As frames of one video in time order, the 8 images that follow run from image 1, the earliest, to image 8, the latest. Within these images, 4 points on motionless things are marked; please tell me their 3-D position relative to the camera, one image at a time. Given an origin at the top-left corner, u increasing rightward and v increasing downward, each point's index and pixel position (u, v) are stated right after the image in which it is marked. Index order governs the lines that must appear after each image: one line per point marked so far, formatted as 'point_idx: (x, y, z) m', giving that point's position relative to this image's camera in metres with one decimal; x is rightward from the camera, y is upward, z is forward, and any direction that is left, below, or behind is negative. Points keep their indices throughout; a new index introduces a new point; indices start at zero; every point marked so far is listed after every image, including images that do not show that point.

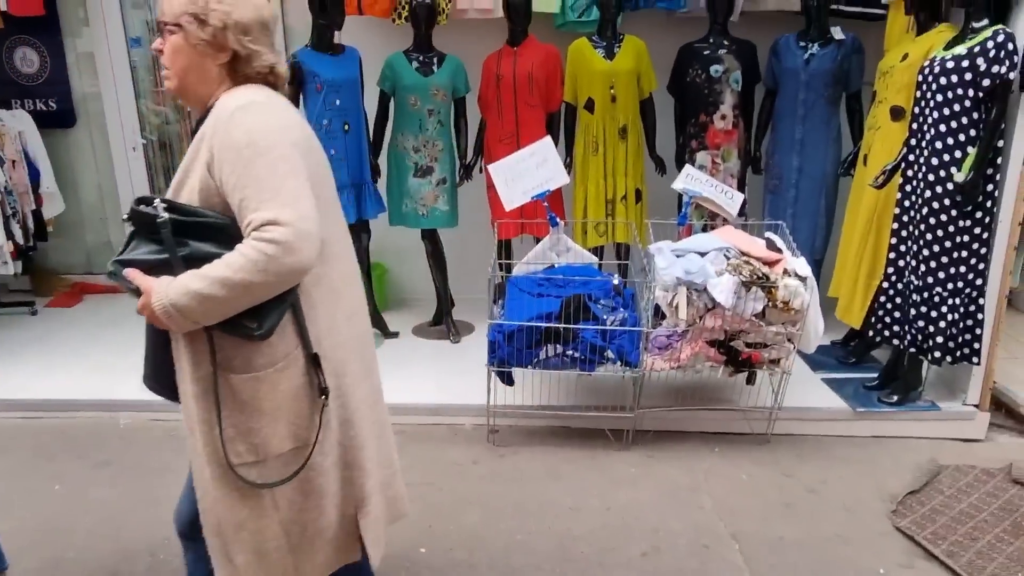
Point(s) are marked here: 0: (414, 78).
0: (-0.4, +0.9, +3.1) m
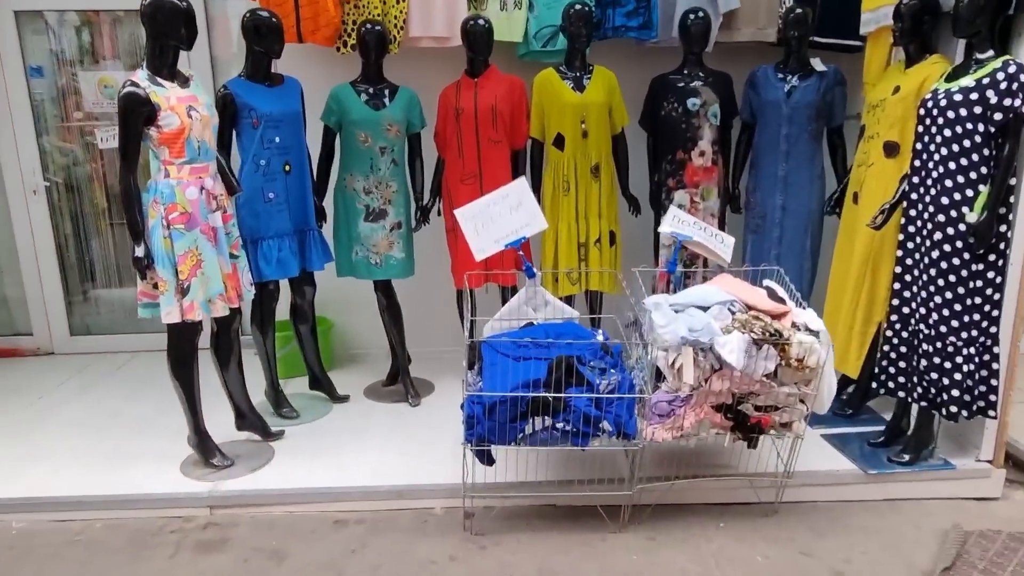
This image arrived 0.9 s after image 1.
0: (-0.6, +0.7, +2.8) m
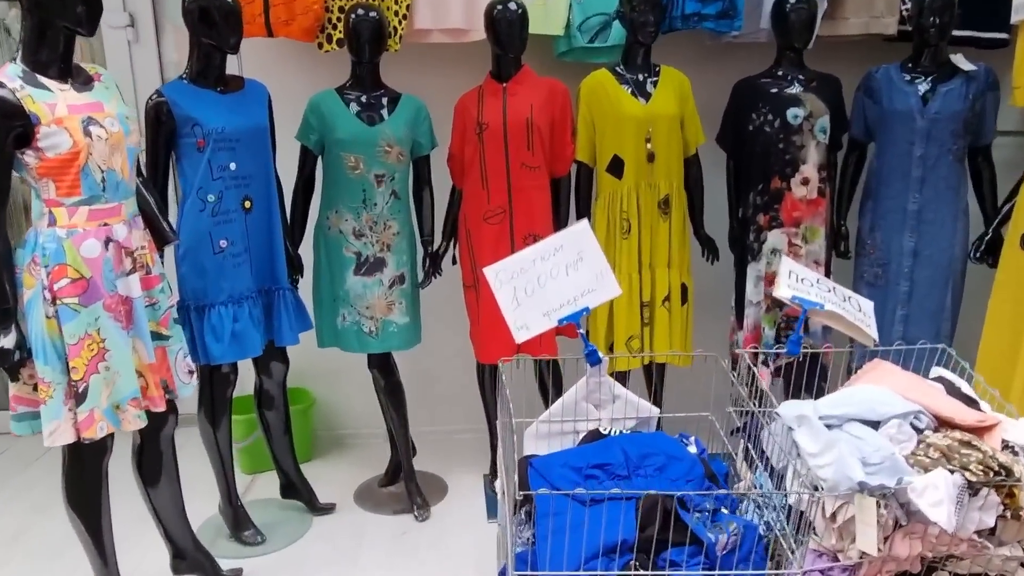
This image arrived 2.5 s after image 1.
0: (-0.4, +0.5, +2.1) m
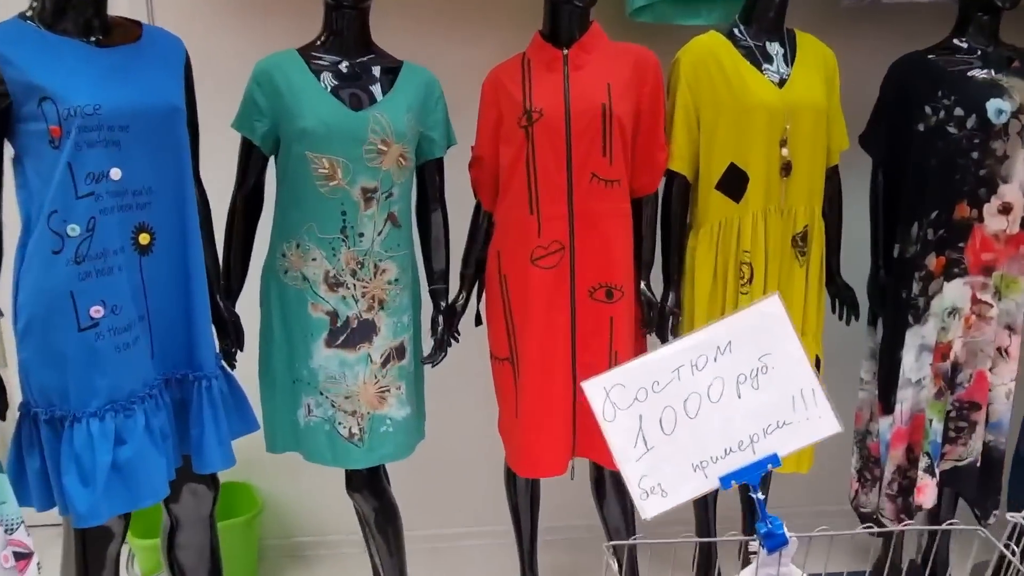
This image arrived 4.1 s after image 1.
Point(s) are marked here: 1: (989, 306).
0: (-0.3, +0.3, +1.3) m
1: (+1.0, 0.0, +1.5) m
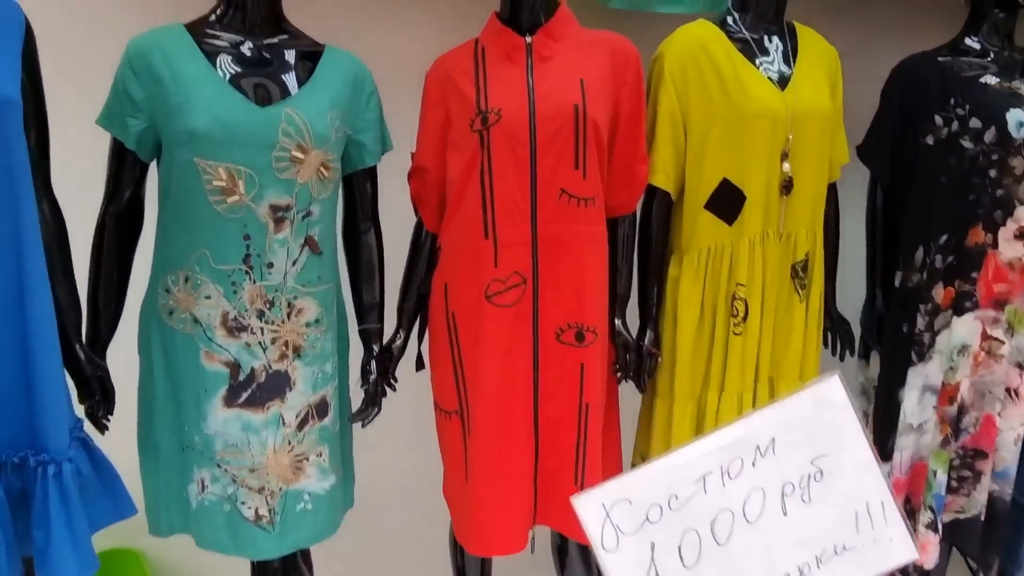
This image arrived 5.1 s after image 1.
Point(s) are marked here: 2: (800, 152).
0: (-0.4, +0.2, +1.0) m
1: (+0.9, -0.1, +1.3) m
2: (+0.5, +0.2, +1.2) m
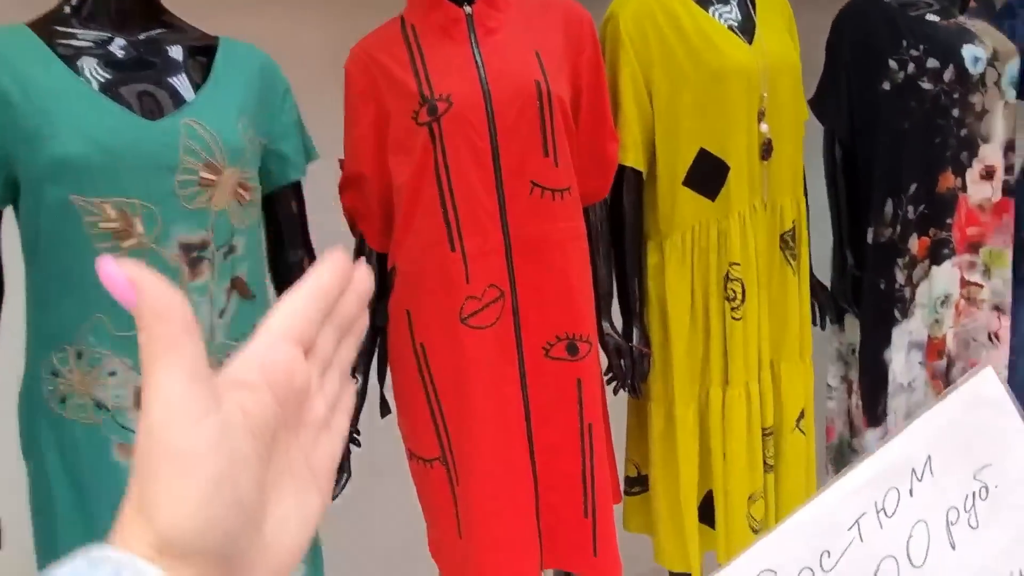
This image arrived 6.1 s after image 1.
0: (-0.4, +0.2, +0.8) m
1: (+0.8, 0.0, +1.3) m
2: (+0.4, +0.3, +1.1) m
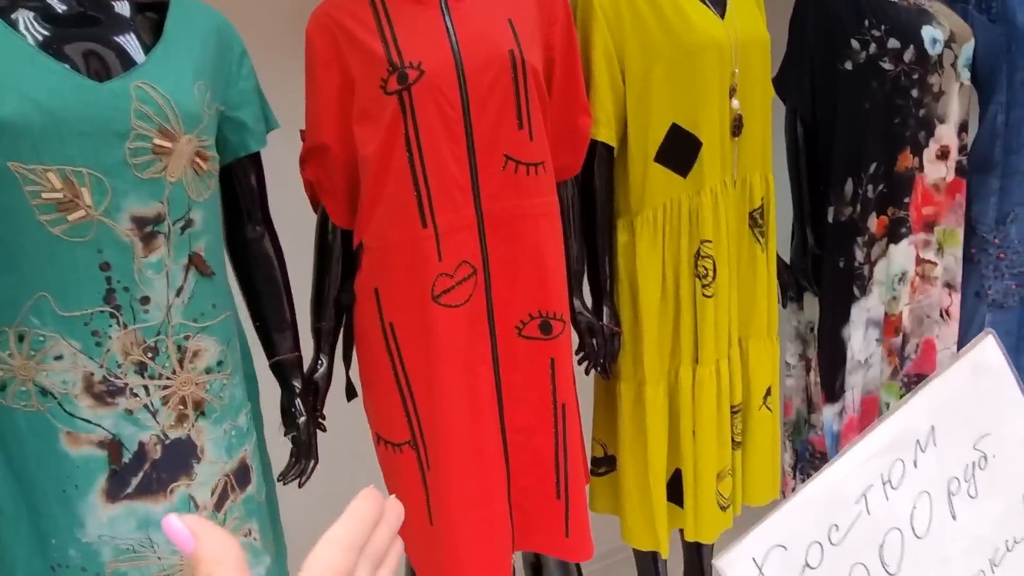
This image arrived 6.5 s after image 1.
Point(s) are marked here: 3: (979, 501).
0: (-0.4, +0.2, +0.7) m
1: (+0.8, 0.0, +1.3) m
2: (+0.3, +0.3, +1.1) m
3: (+0.3, -0.1, +0.5) m
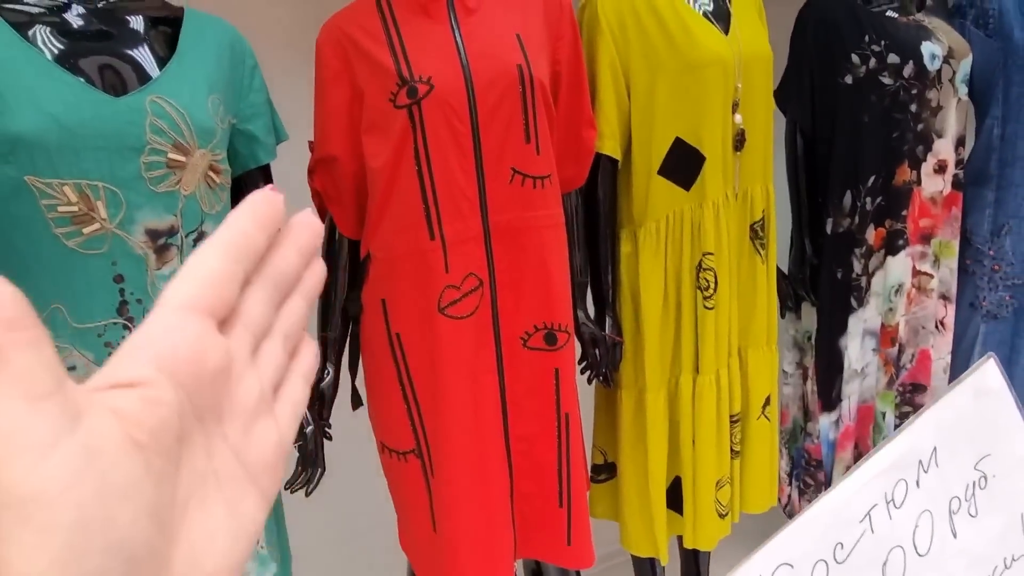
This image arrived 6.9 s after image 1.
0: (-0.4, +0.2, +0.7) m
1: (+0.8, 0.0, +1.3) m
2: (+0.4, +0.3, +1.1) m
3: (+0.3, -0.2, +0.5) m
